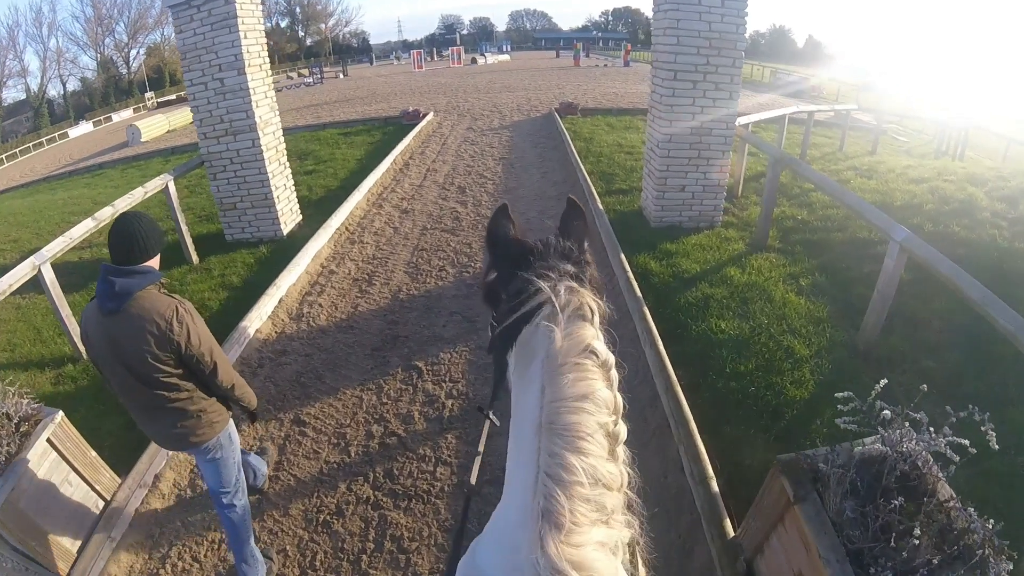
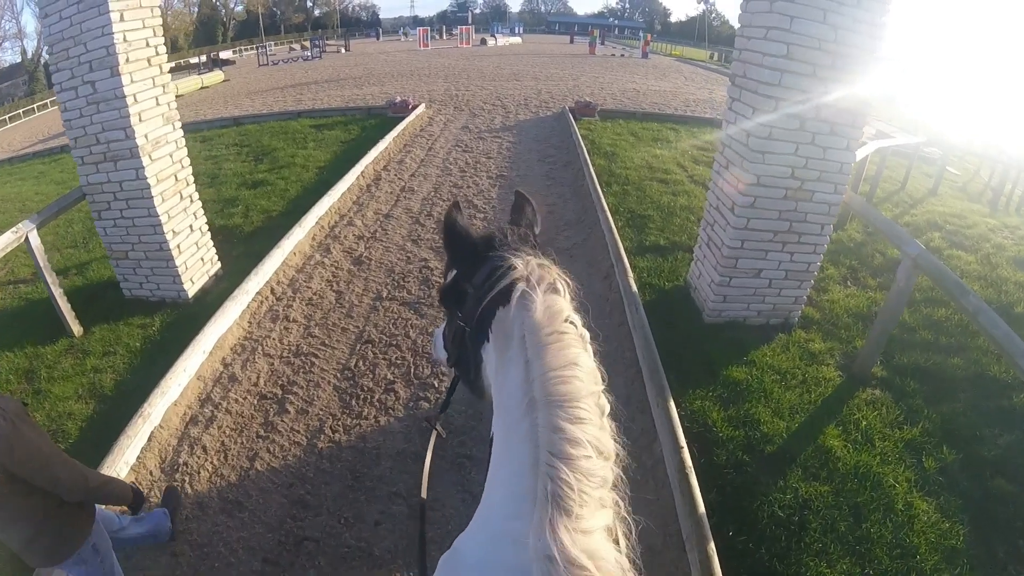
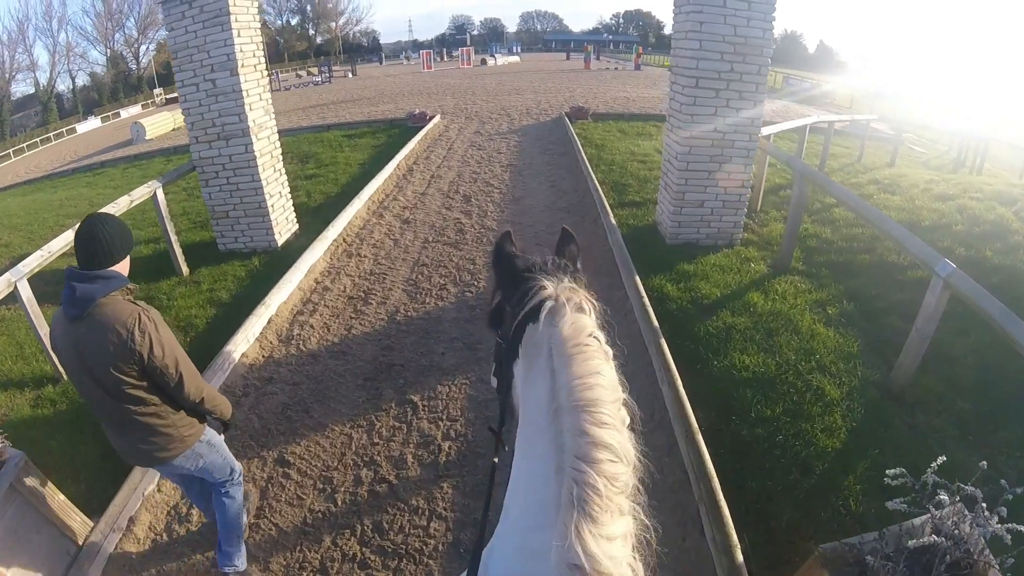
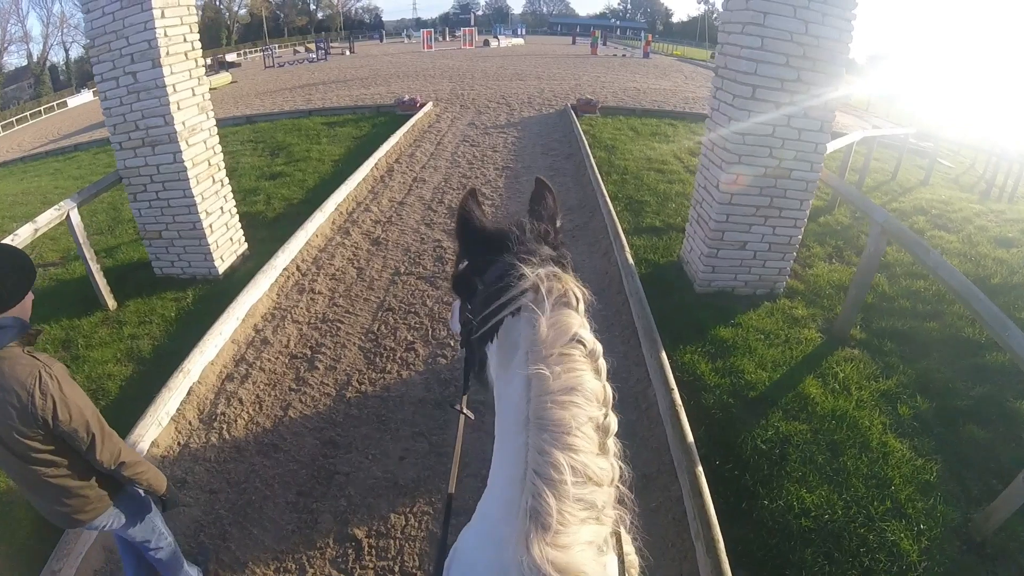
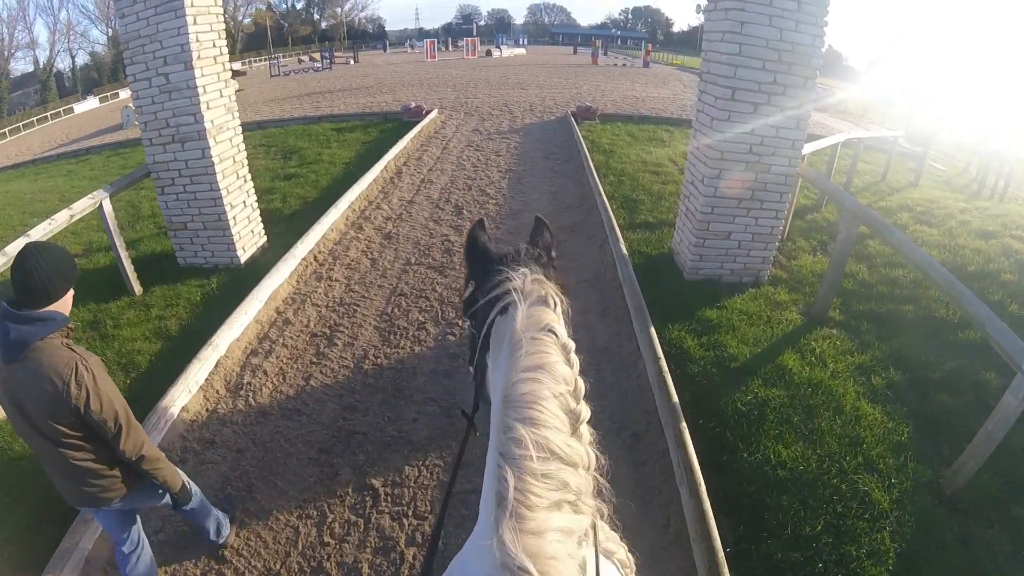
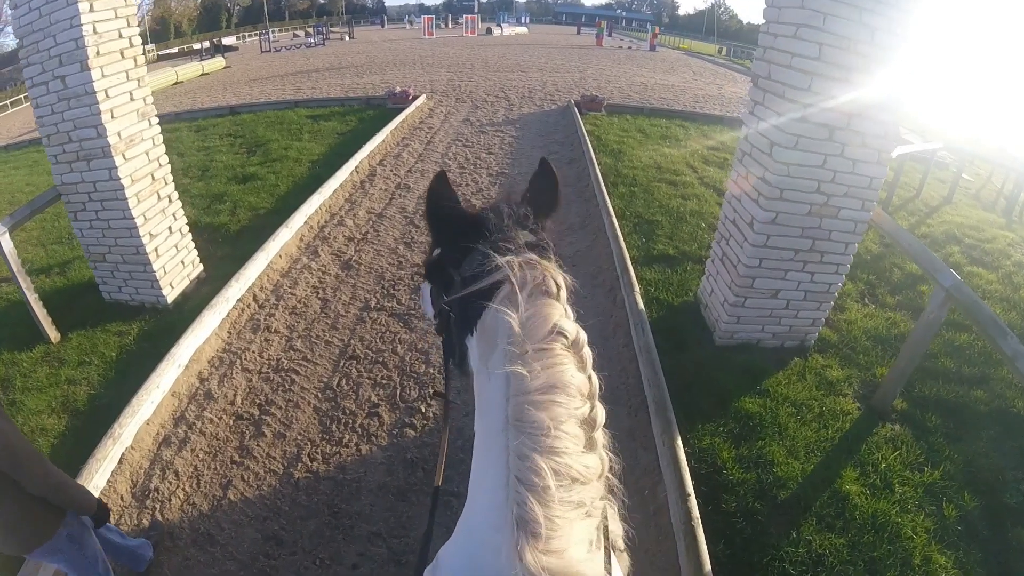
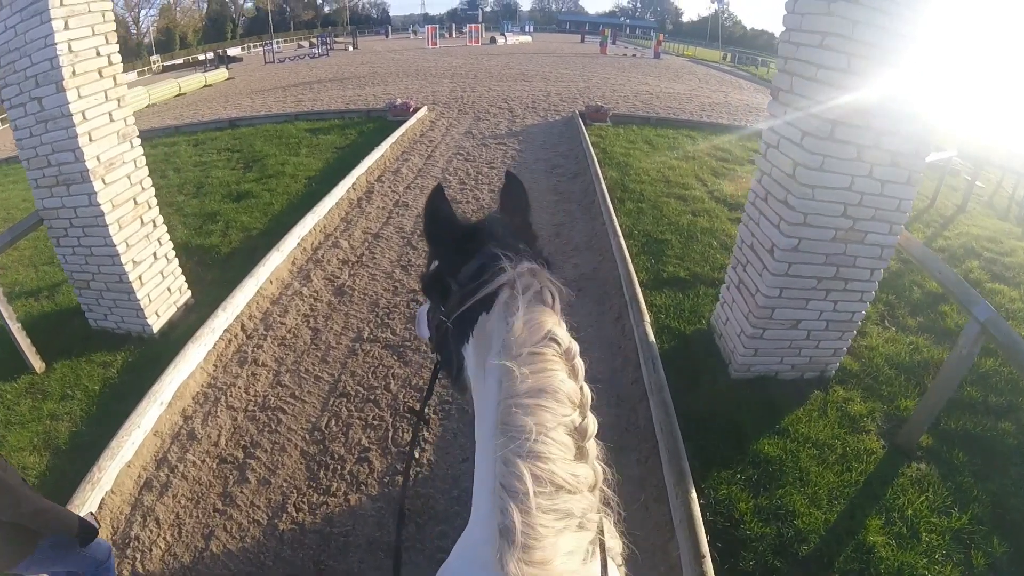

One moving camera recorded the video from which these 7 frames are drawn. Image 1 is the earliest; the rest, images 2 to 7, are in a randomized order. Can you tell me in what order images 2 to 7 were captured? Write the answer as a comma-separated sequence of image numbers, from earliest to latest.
3, 5, 4, 2, 6, 7
